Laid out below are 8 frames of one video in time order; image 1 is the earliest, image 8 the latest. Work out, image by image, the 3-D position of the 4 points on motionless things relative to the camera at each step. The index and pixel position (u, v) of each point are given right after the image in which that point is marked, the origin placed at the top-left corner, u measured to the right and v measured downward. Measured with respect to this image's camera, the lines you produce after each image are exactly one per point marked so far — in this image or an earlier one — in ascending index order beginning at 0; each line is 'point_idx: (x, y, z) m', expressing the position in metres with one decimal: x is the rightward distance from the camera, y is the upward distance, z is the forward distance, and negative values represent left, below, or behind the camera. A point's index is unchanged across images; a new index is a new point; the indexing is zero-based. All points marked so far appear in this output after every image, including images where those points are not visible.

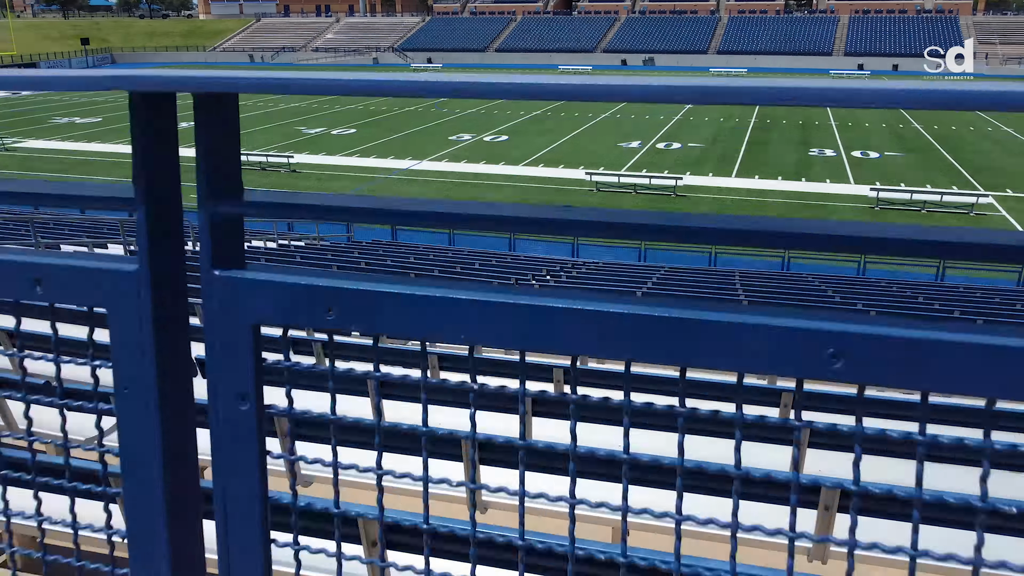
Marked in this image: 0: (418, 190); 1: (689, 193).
0: (-2.8, +2.9, +19.5) m
1: (+5.0, +2.7, +18.8) m
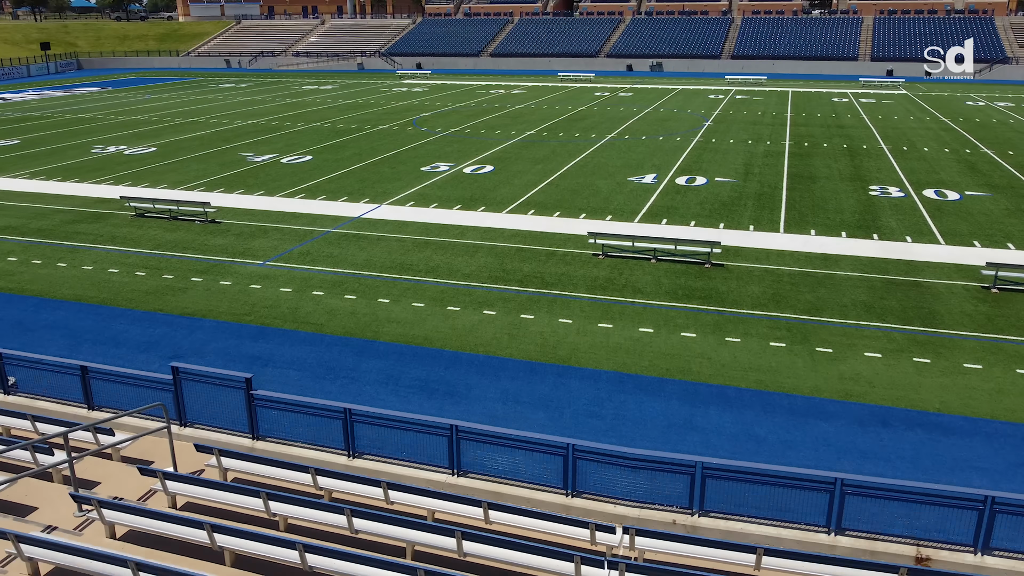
0: (-3.2, +0.8, +14.7) m
1: (+4.6, +0.6, +14.0) m
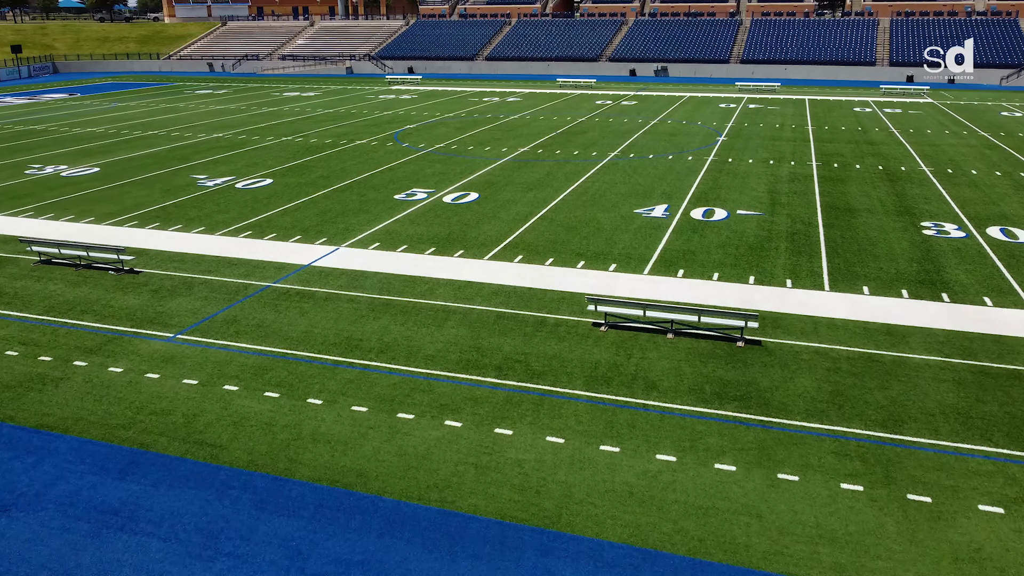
0: (-3.6, -0.6, +11.7) m
1: (+4.2, -0.8, +10.9) m
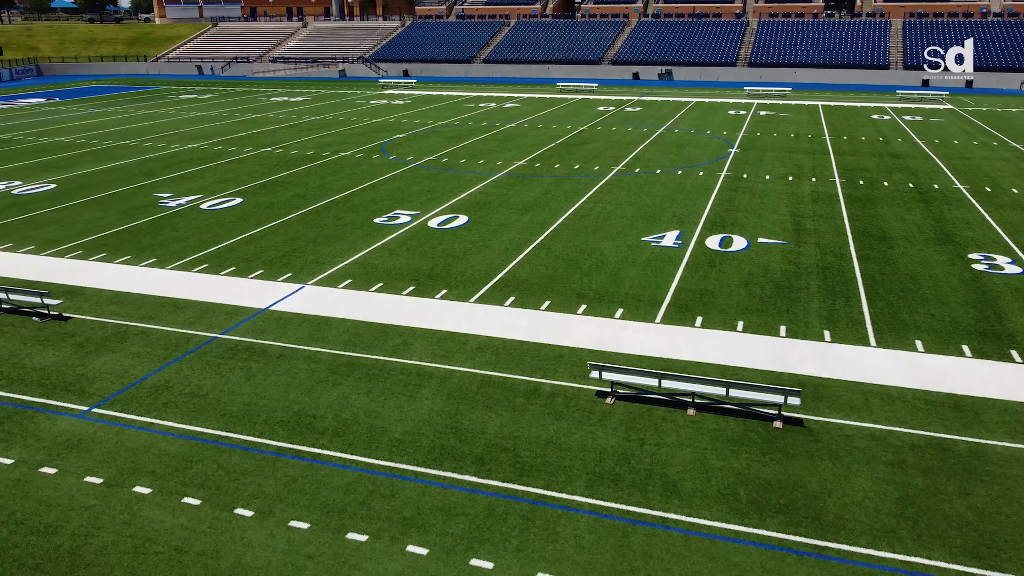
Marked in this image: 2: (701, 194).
0: (-3.8, -1.5, +9.7) m
1: (+4.0, -1.7, +8.9) m
2: (+5.6, +2.8, +19.6) m
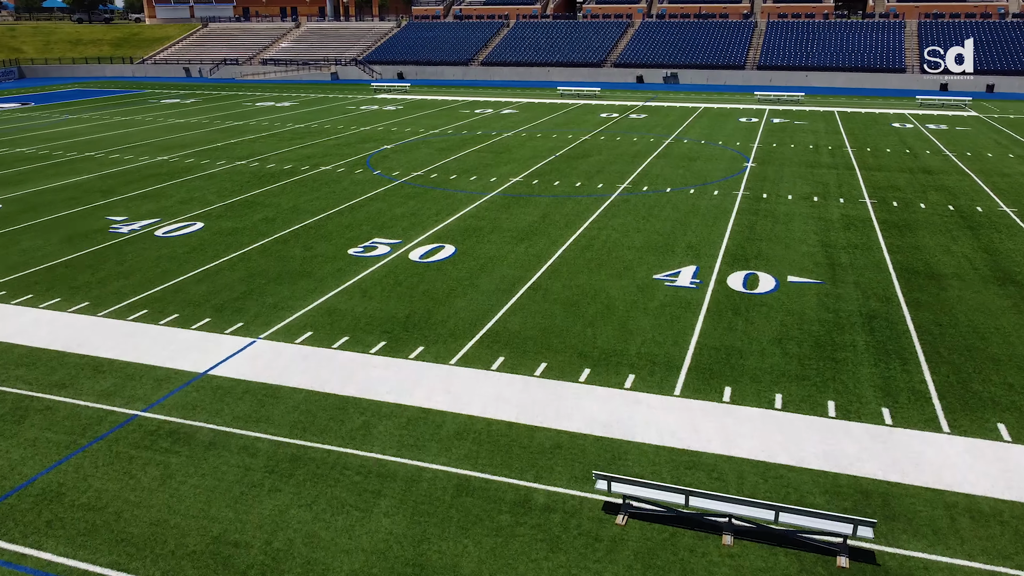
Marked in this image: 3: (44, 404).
0: (-4.0, -2.4, +7.7) m
1: (+3.8, -2.6, +6.9) m
2: (+5.4, +1.9, +17.5) m
3: (-6.7, -1.6, +9.5) m
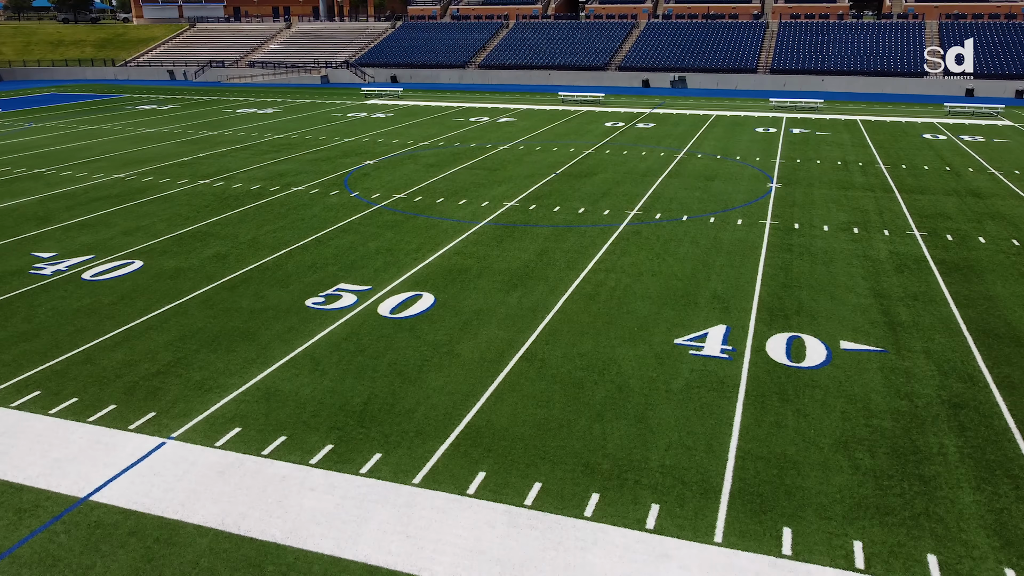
0: (-4.2, -3.5, +5.1) m
1: (+3.6, -3.8, +4.3) m
2: (+5.3, +0.7, +15.0) m
3: (-6.9, -2.7, +6.9) m
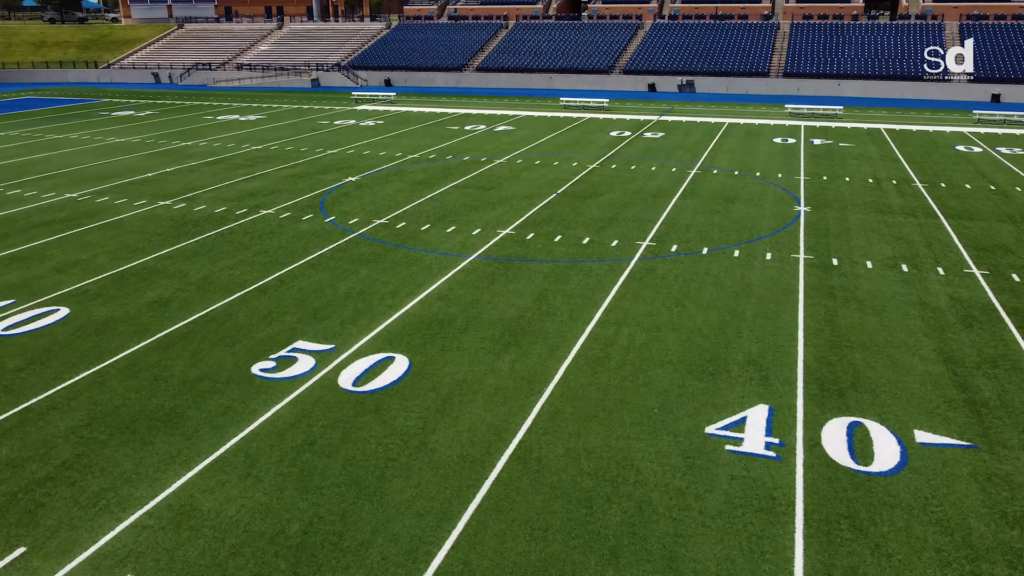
0: (-4.4, -4.5, +2.8) m
1: (+3.4, -4.8, +2.0) m
2: (+5.1, -0.3, +12.7) m
3: (-7.1, -3.8, +4.7) m
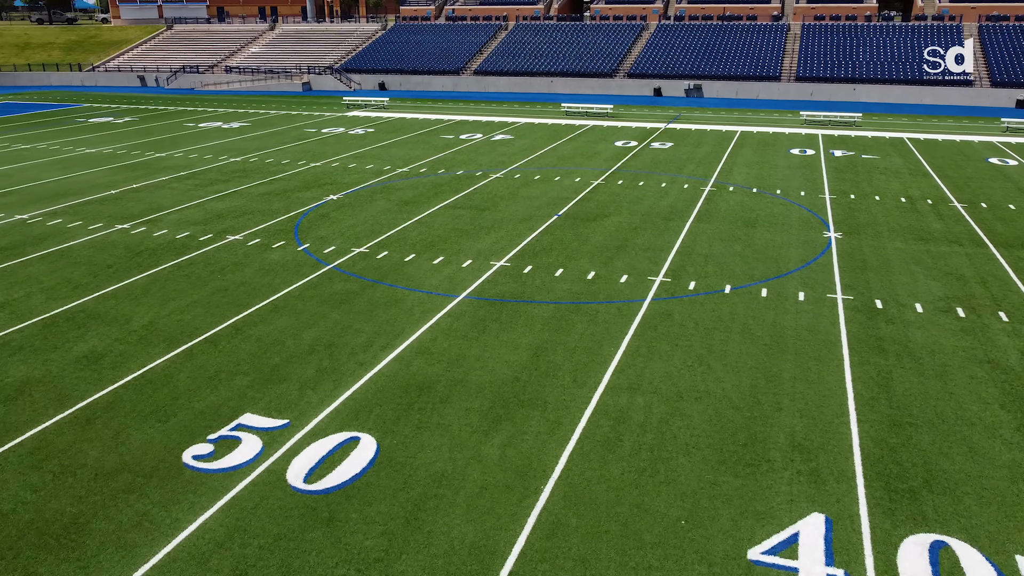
0: (-4.5, -5.4, +0.9) m
1: (+3.3, -5.7, 0.0) m
2: (+5.0, -1.2, +10.7) m
3: (-7.2, -4.6, +2.7) m
